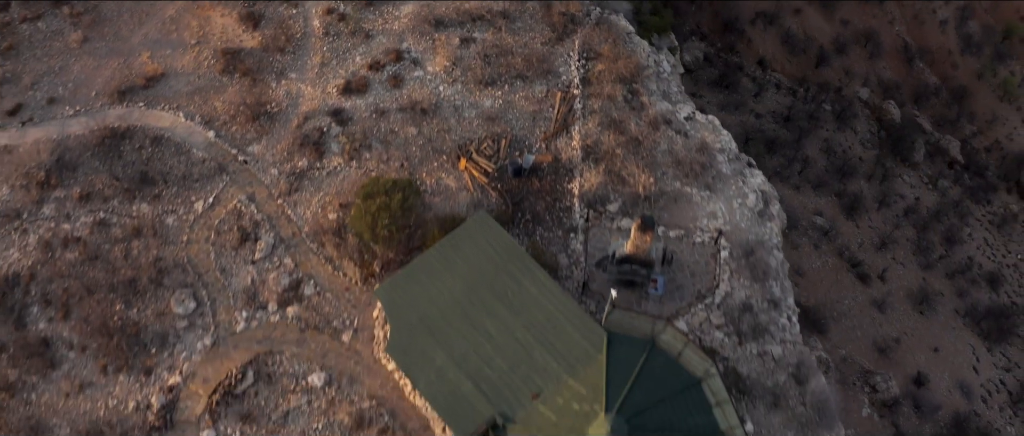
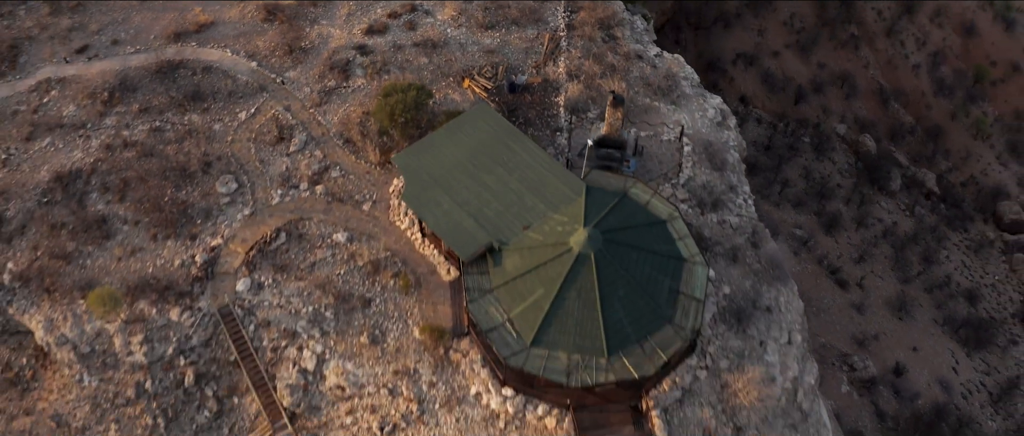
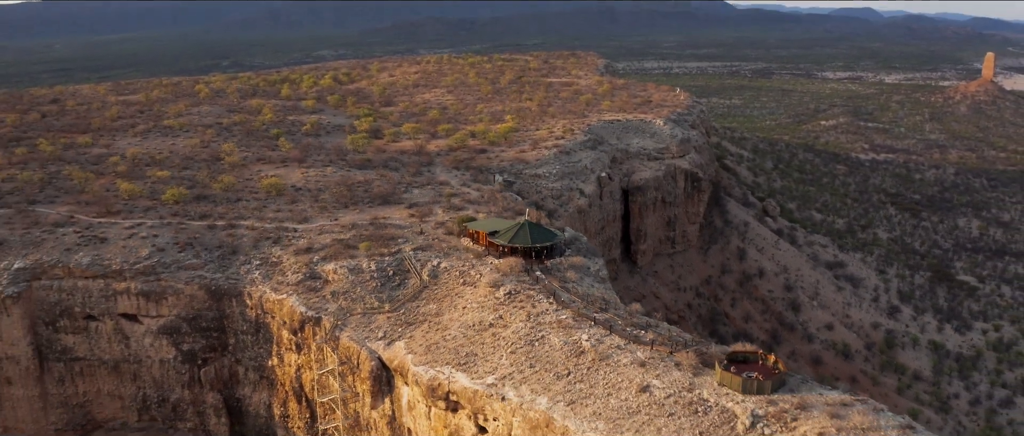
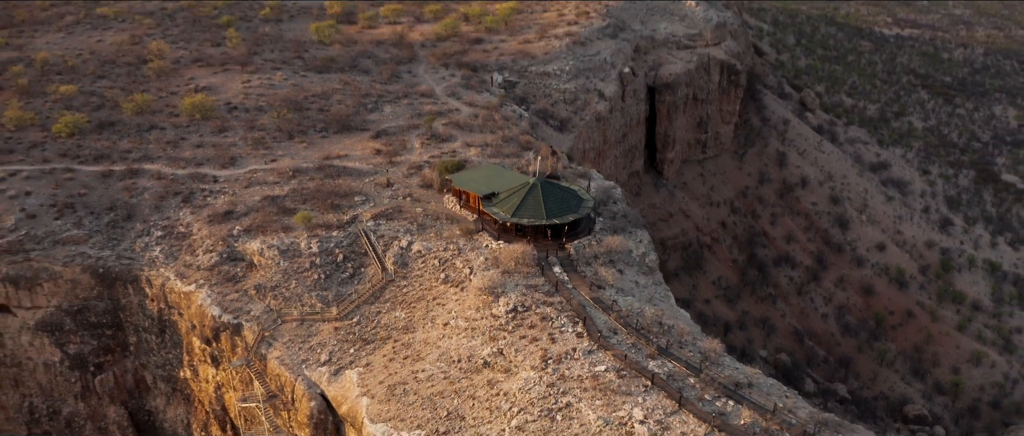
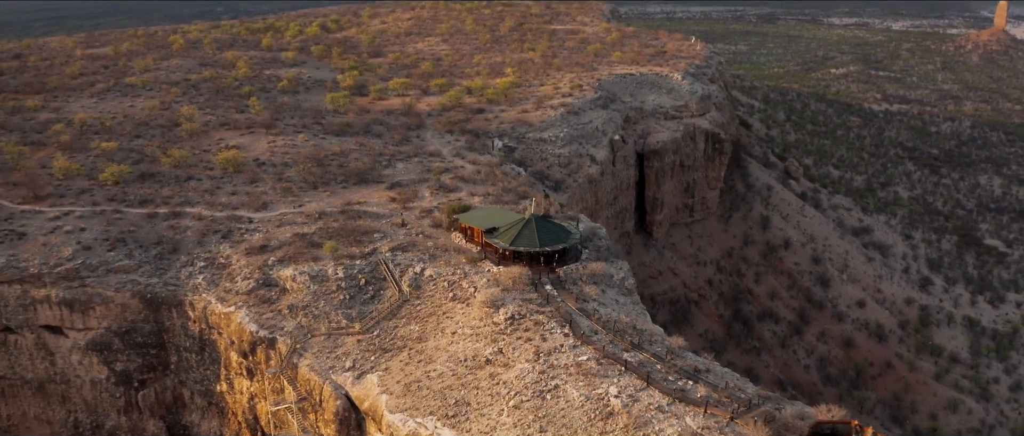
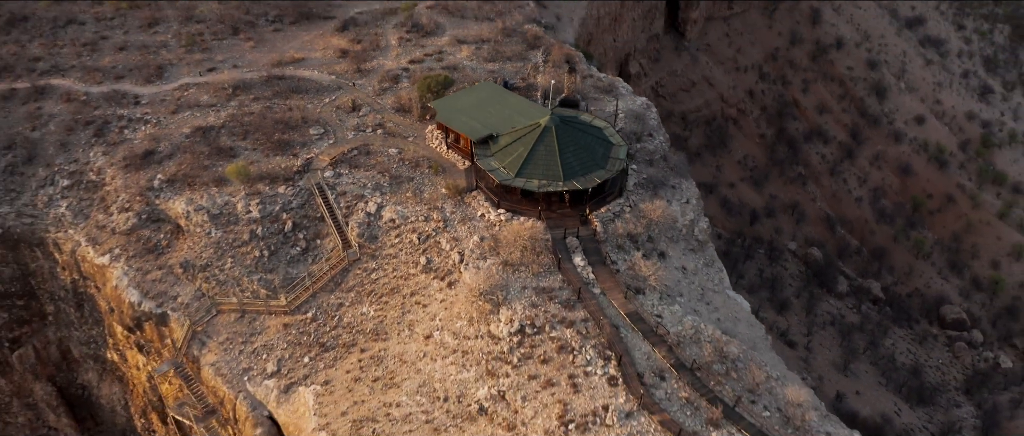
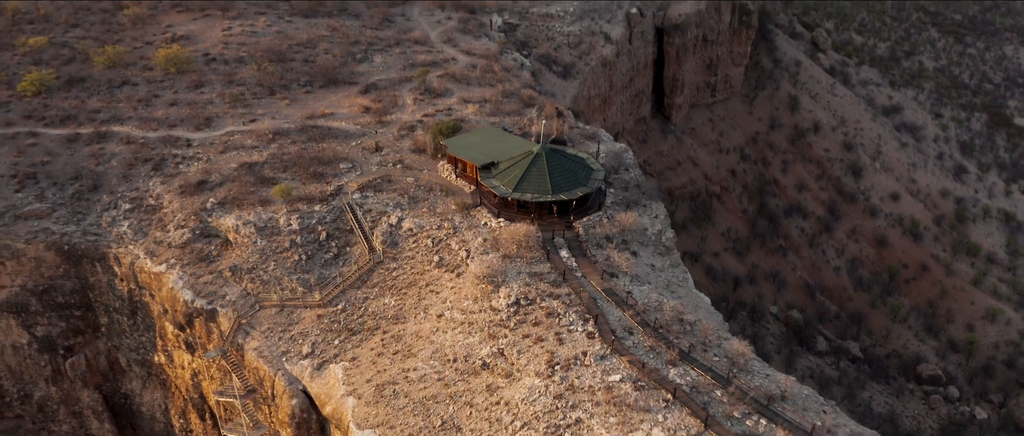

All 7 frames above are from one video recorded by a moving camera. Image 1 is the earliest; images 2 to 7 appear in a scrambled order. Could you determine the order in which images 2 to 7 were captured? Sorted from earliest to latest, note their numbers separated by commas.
2, 6, 7, 4, 5, 3
